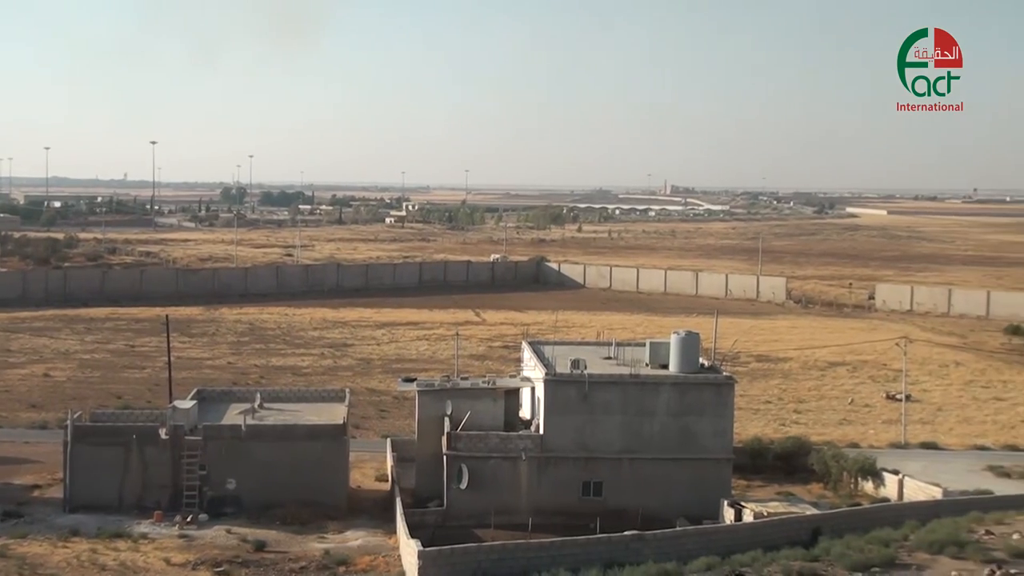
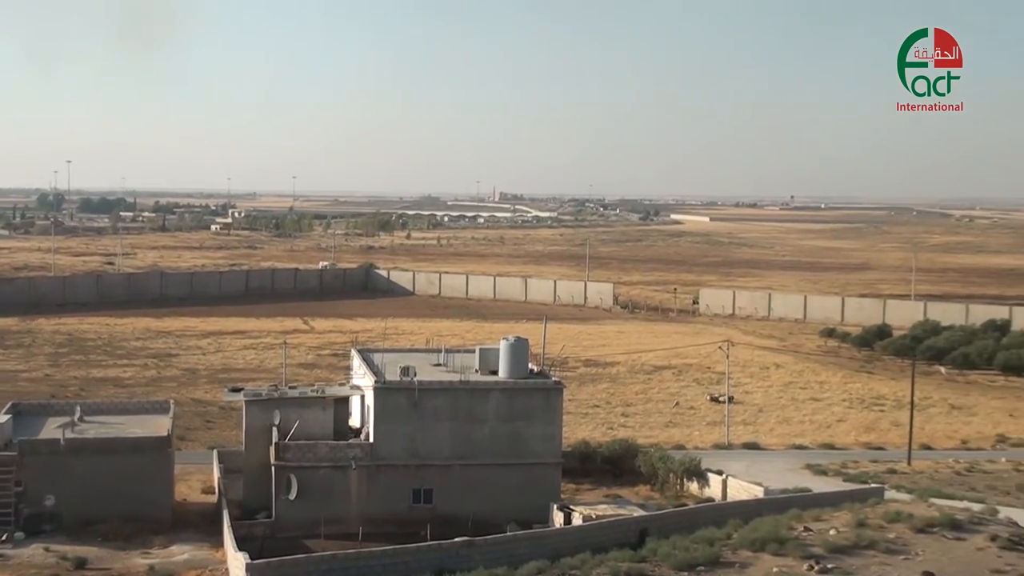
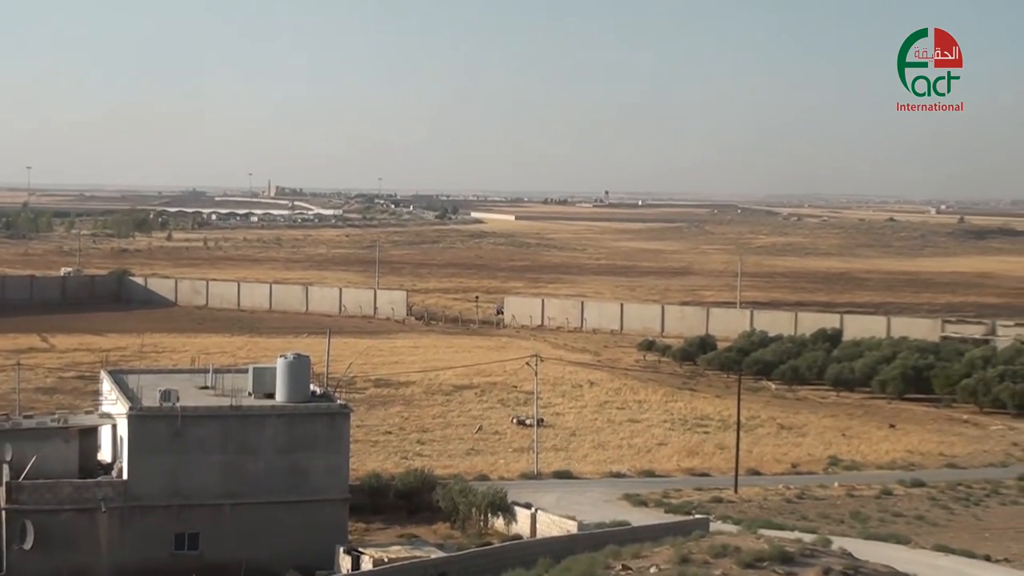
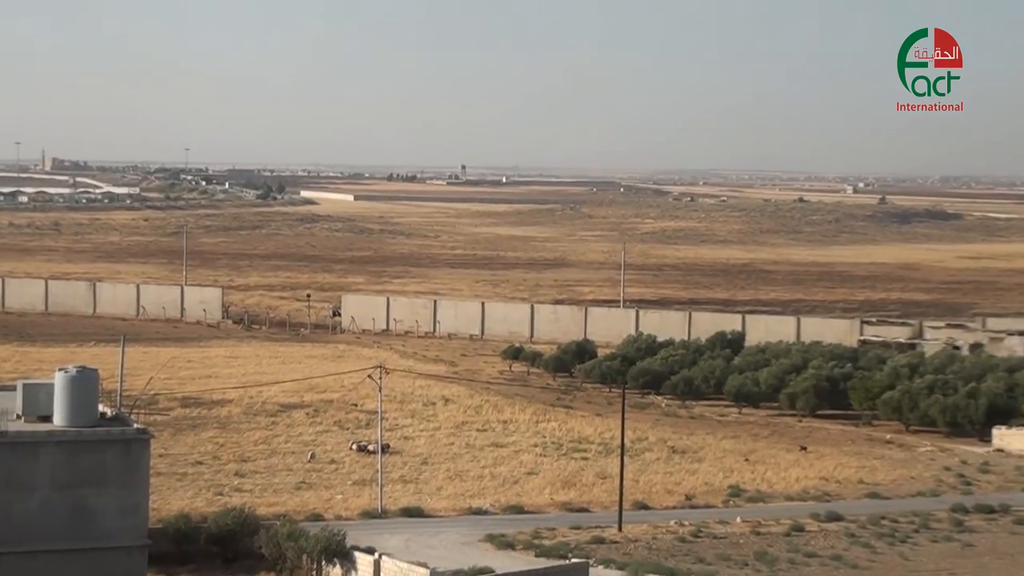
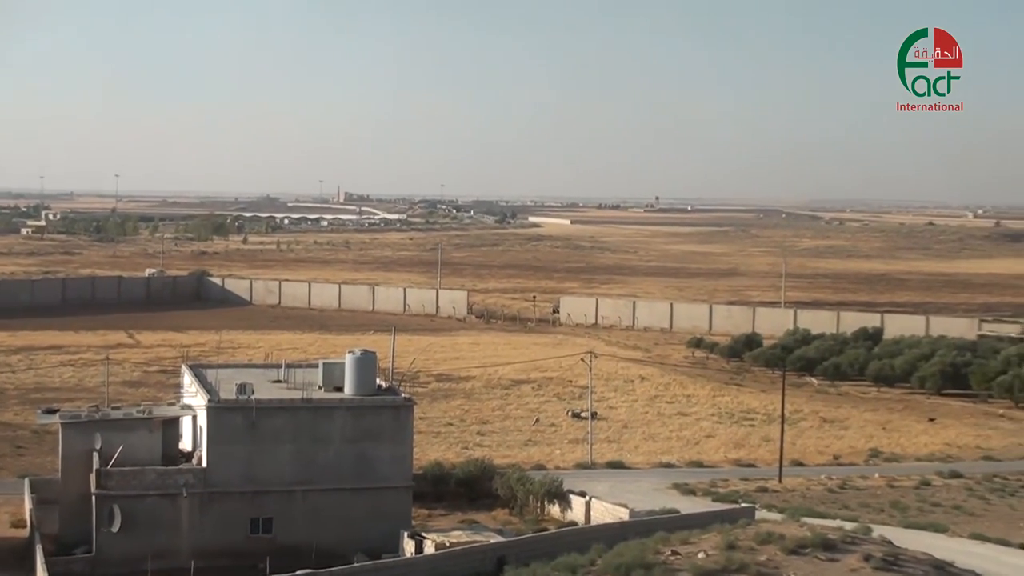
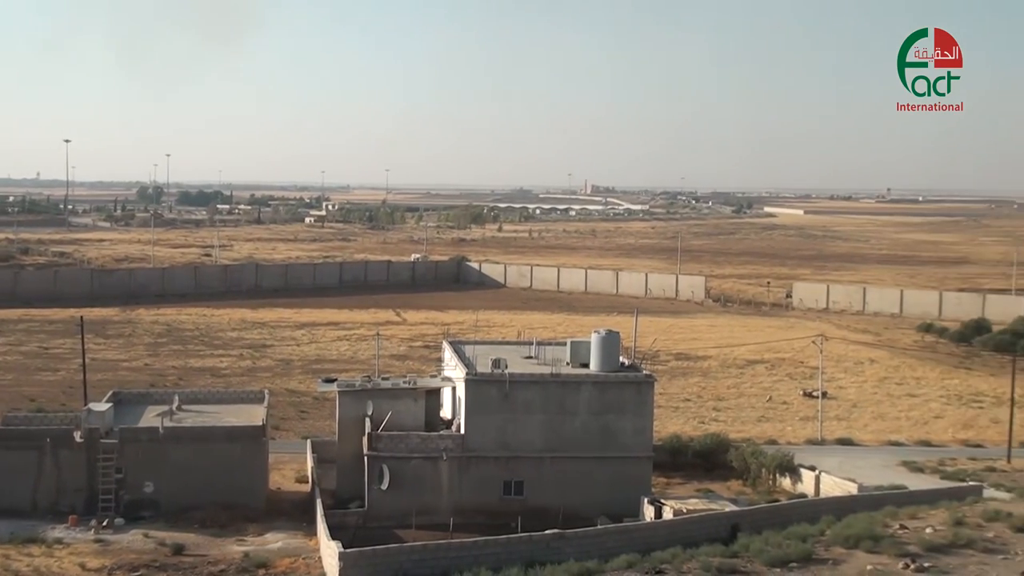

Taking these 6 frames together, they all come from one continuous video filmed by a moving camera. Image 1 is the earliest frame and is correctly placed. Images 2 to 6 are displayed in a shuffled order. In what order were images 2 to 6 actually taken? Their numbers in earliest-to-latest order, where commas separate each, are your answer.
6, 2, 5, 3, 4
